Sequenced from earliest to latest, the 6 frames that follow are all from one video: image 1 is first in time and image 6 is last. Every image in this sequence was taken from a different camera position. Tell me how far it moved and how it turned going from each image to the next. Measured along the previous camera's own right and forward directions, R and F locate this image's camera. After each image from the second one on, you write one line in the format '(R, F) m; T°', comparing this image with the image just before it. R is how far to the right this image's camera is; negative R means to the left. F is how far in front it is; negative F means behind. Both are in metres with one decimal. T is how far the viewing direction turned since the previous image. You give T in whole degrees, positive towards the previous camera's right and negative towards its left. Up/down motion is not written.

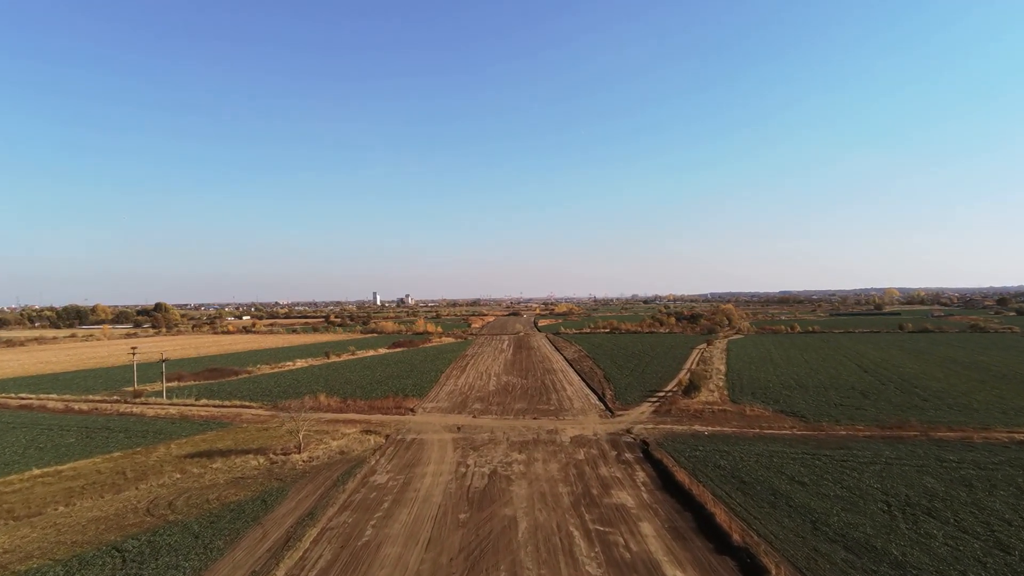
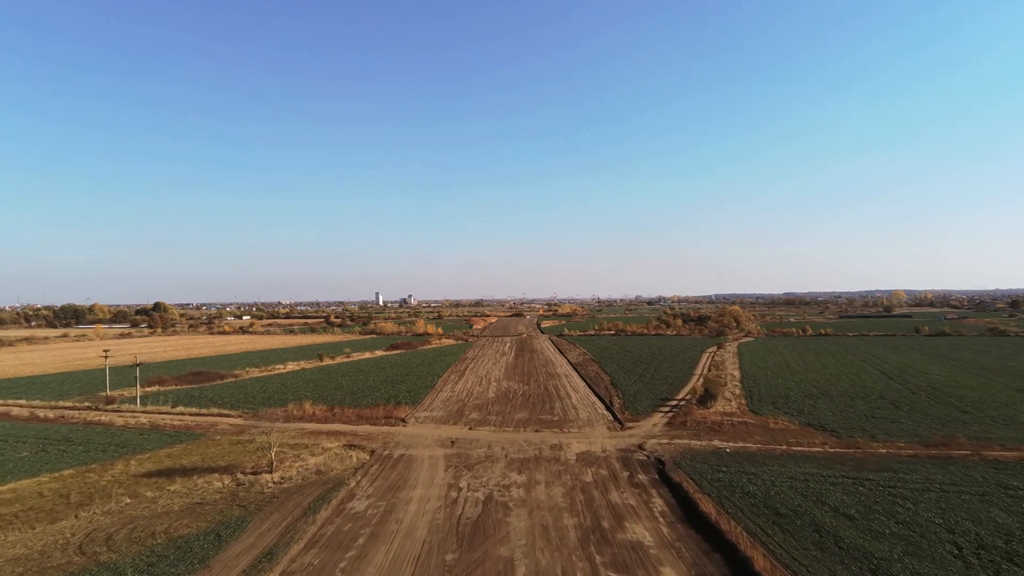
(+0.1, +2.0) m; 0°
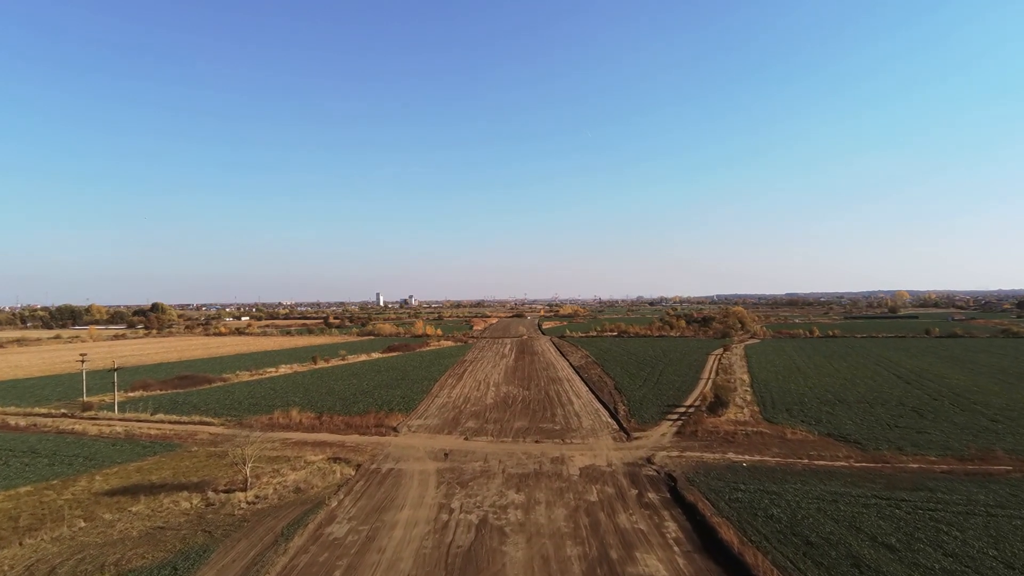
(+0.1, +1.4) m; 0°
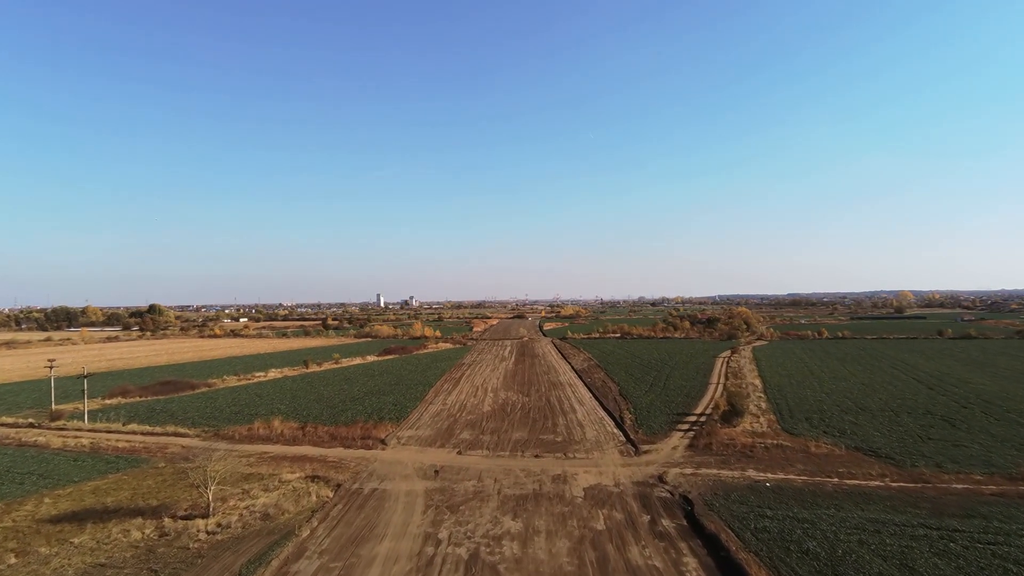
(+0.2, +1.6) m; 0°
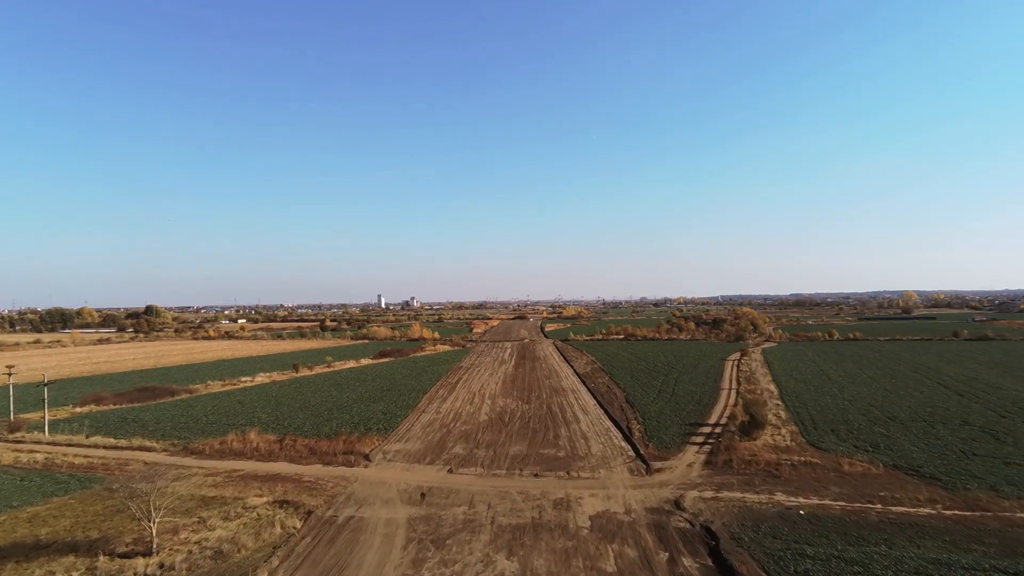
(+0.2, +1.9) m; 0°
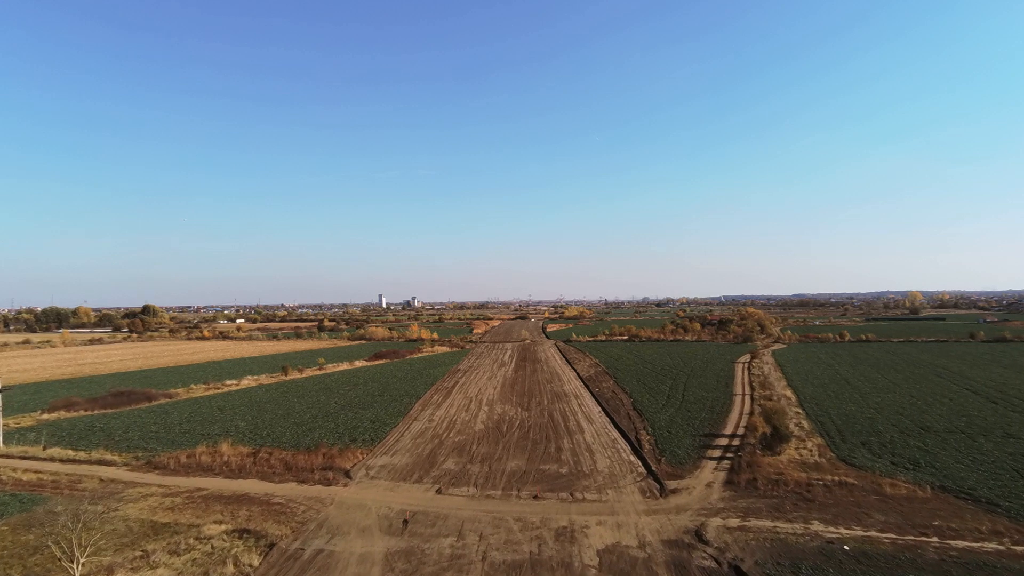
(+0.2, +1.8) m; 0°
